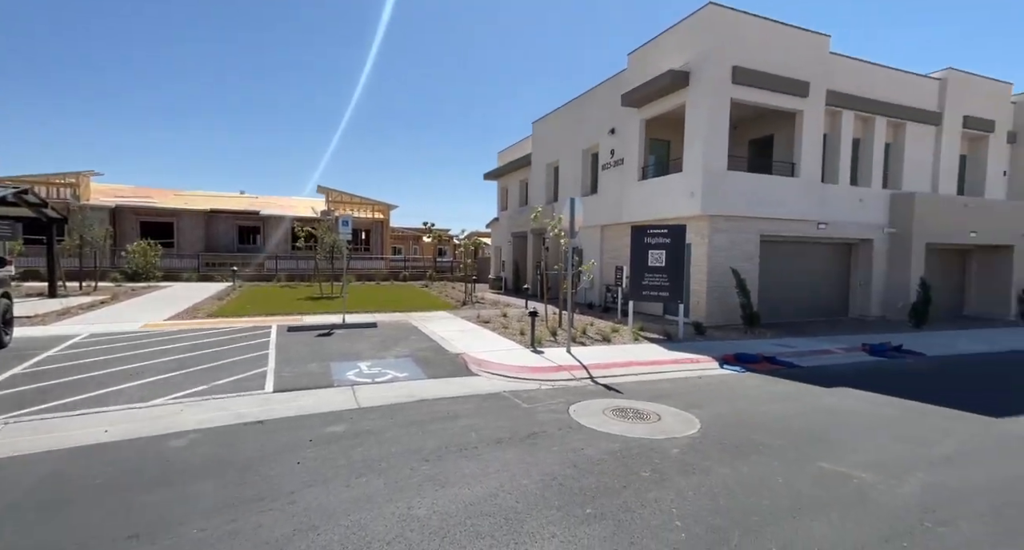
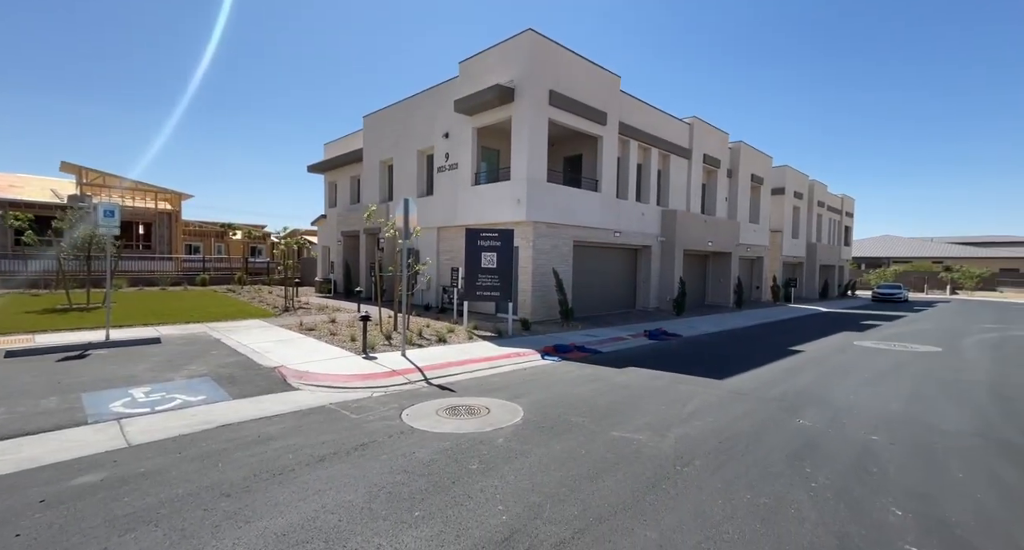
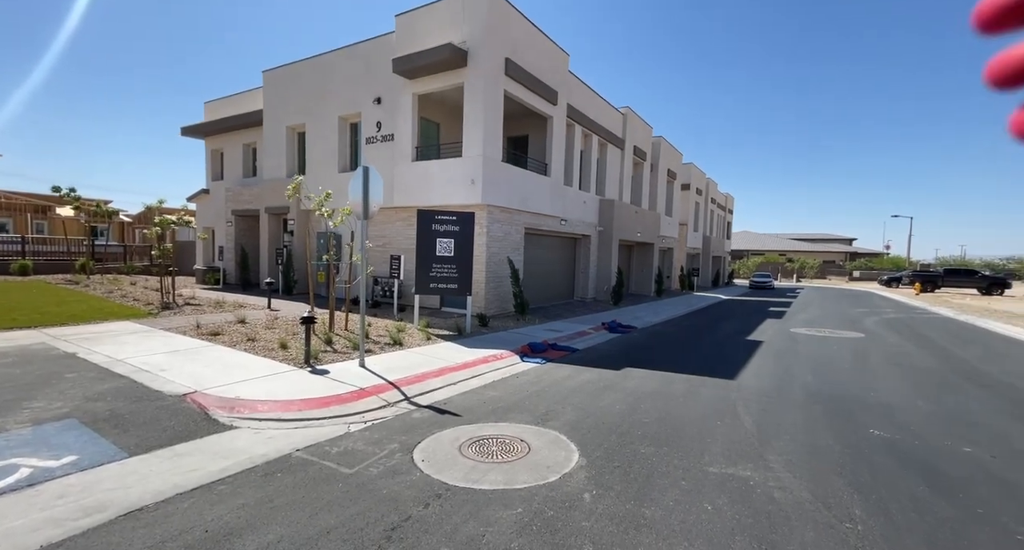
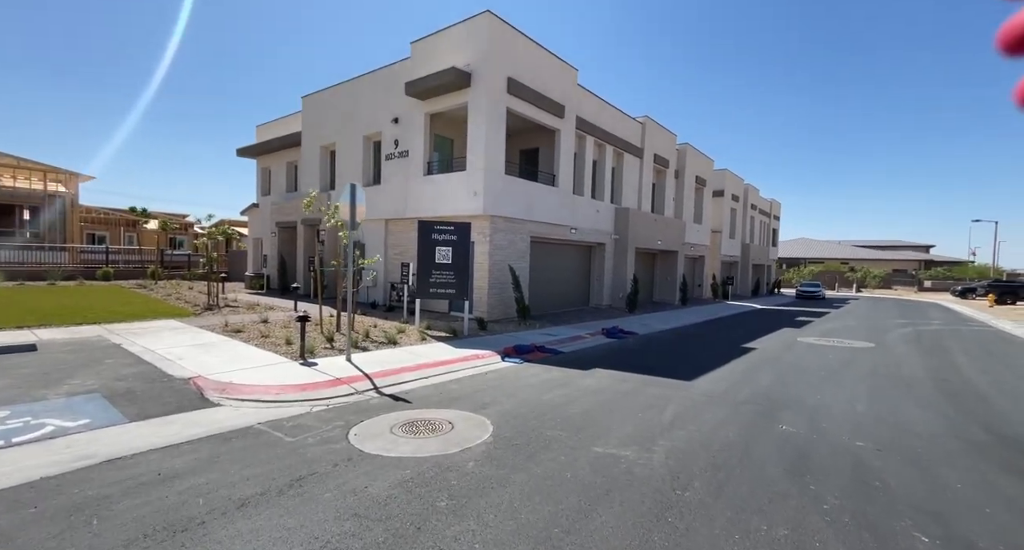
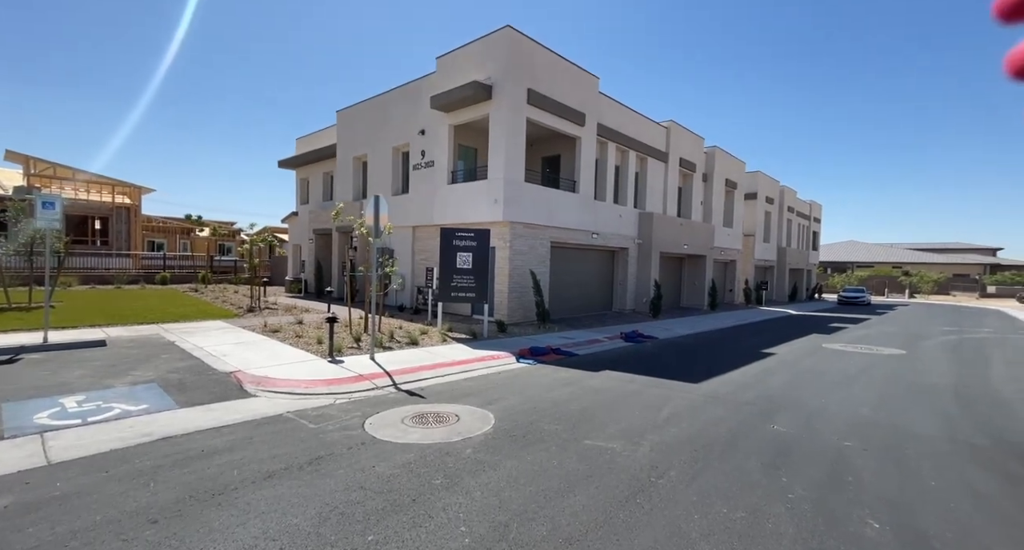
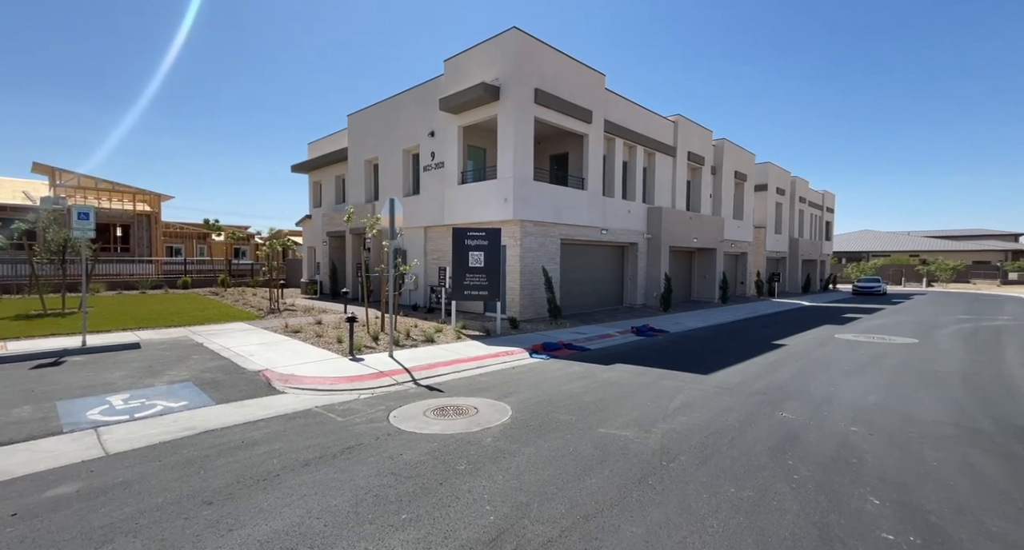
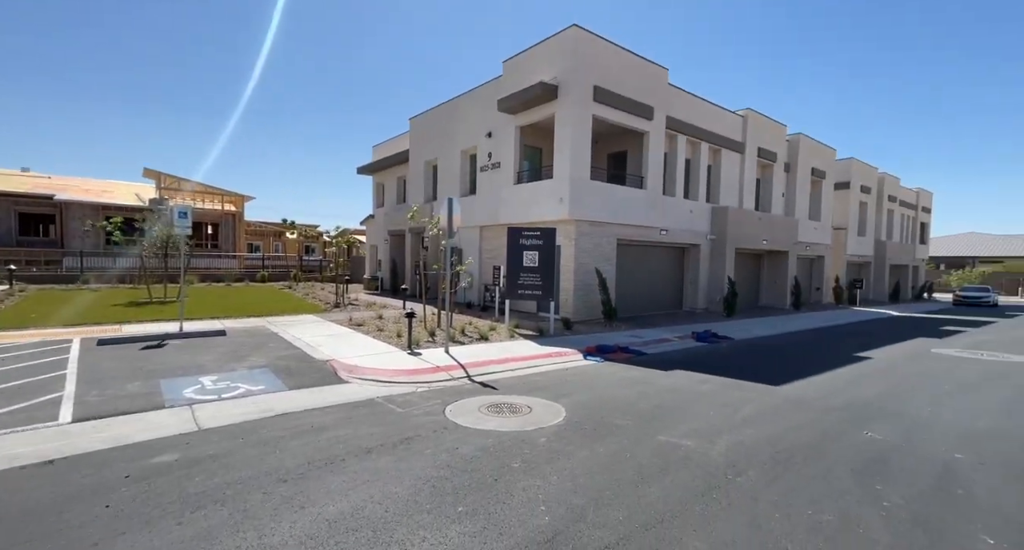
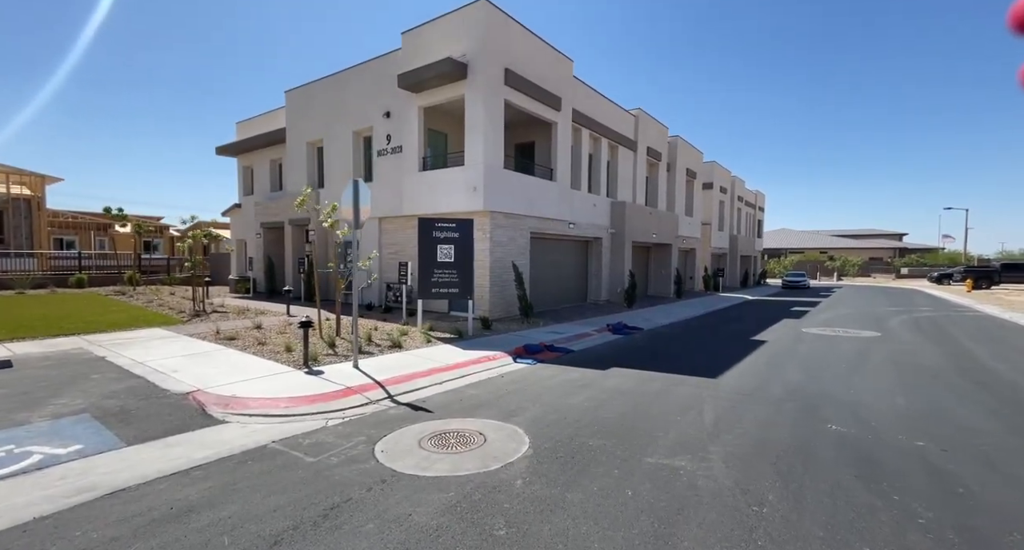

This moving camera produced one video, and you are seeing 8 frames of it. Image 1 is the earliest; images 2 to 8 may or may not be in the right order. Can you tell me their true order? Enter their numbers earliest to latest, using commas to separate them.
7, 2, 6, 5, 4, 8, 3
